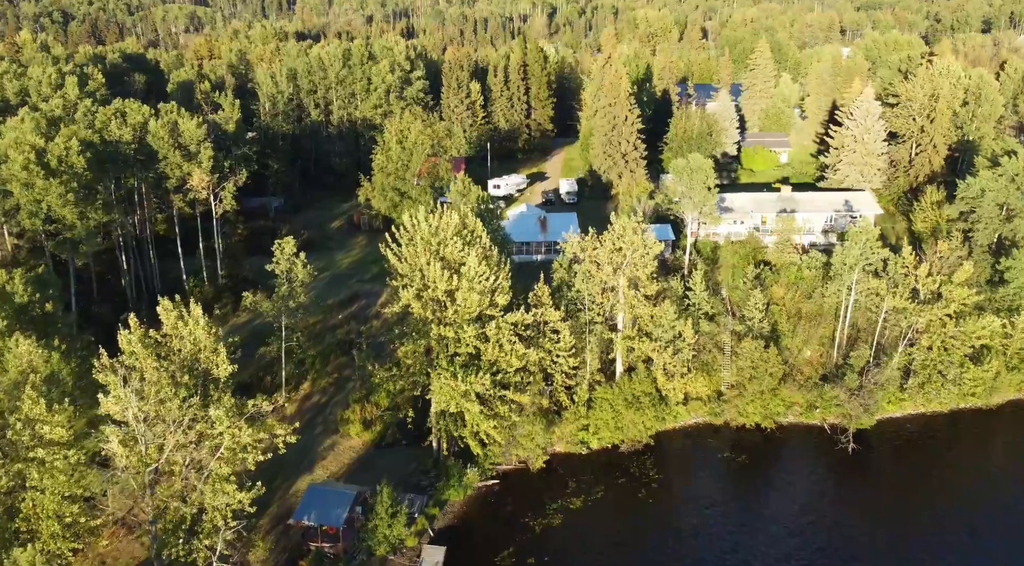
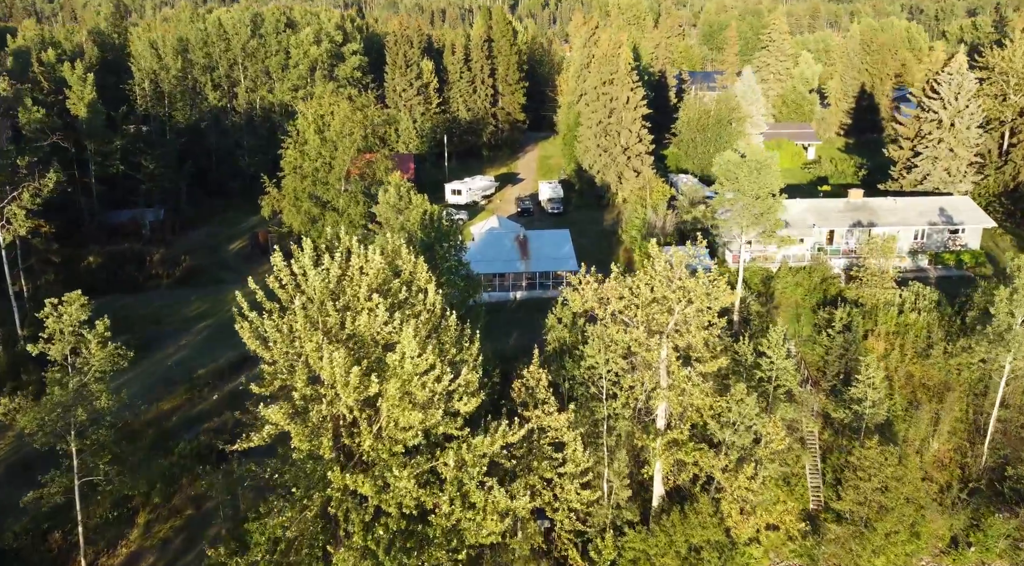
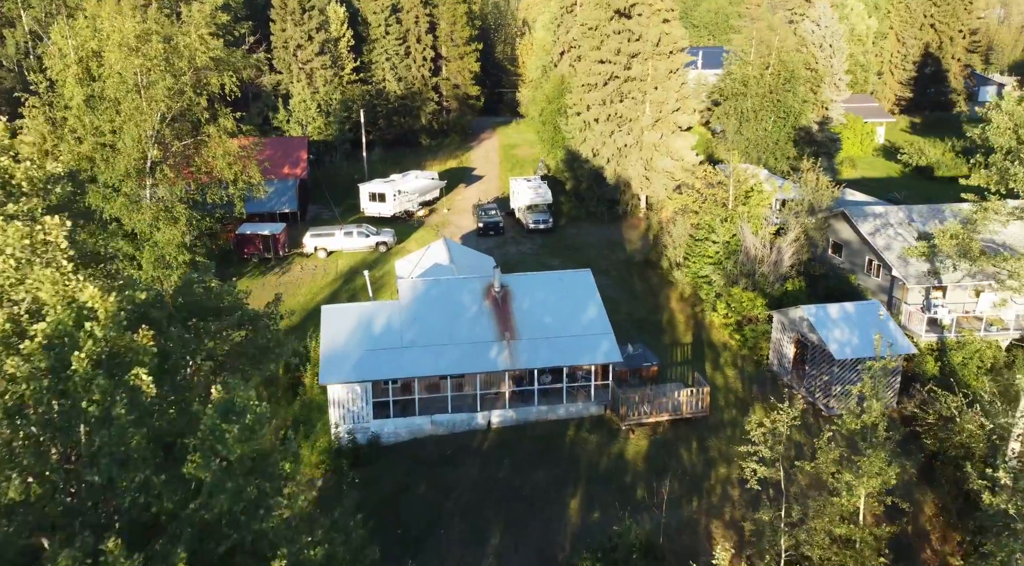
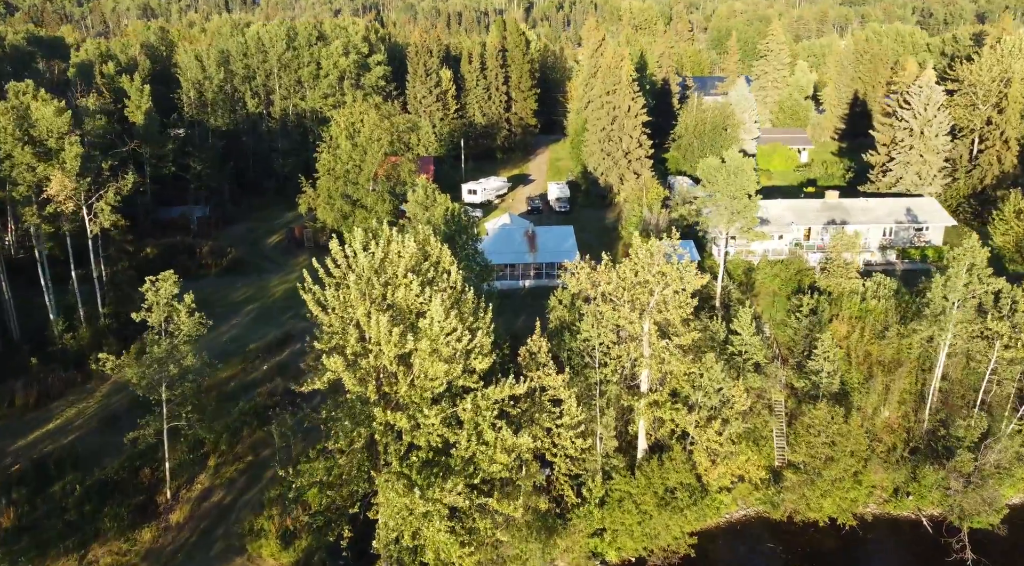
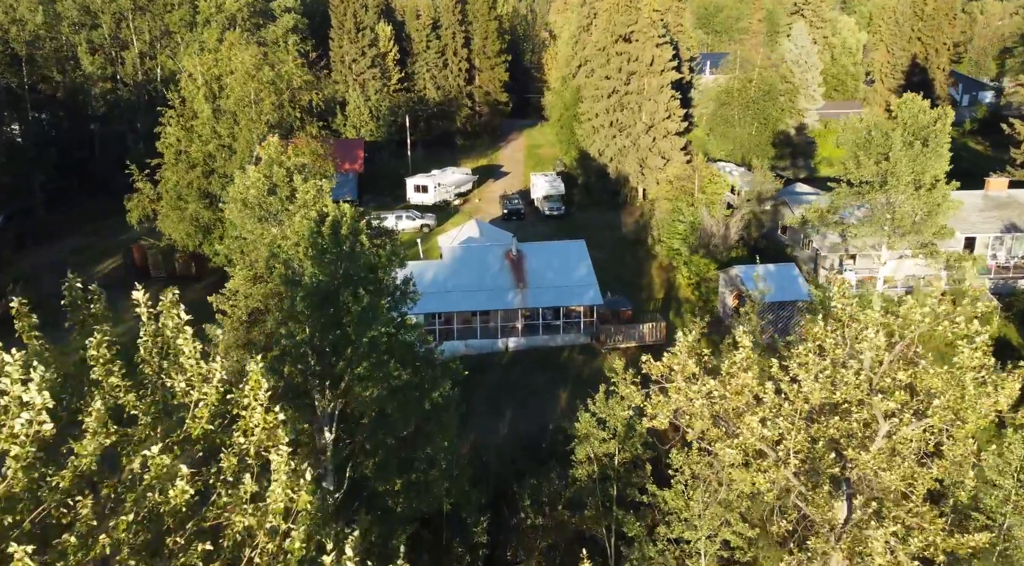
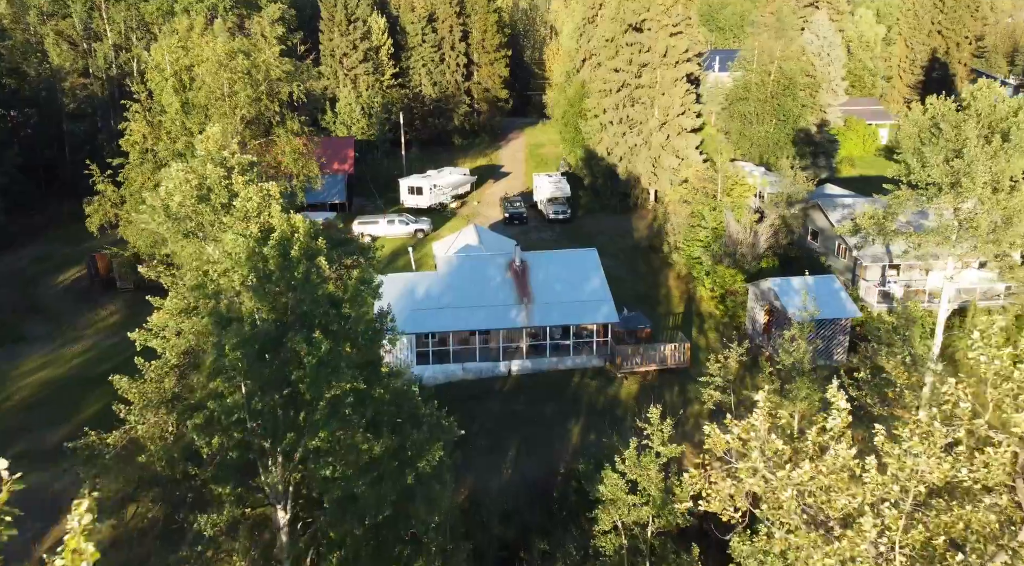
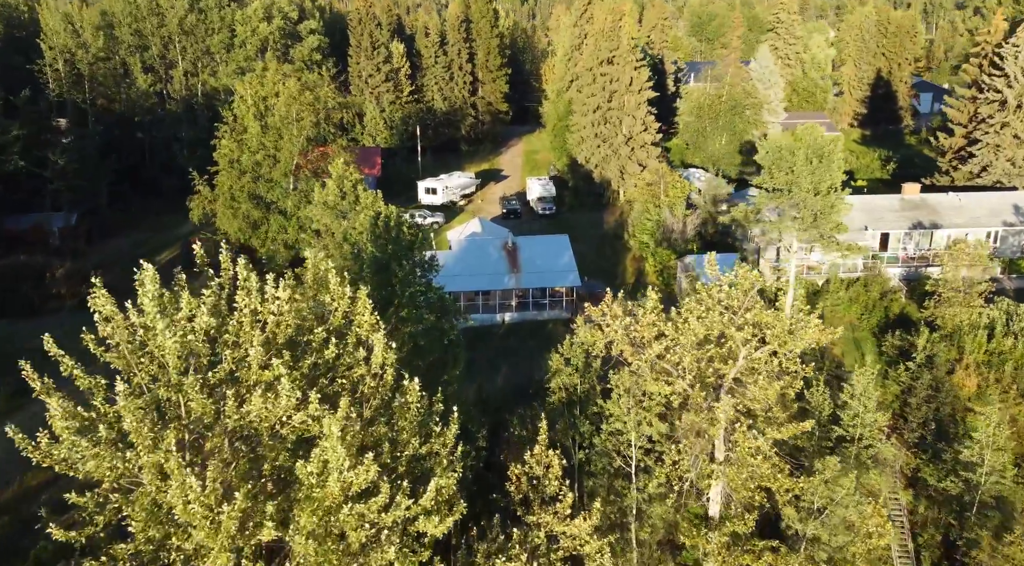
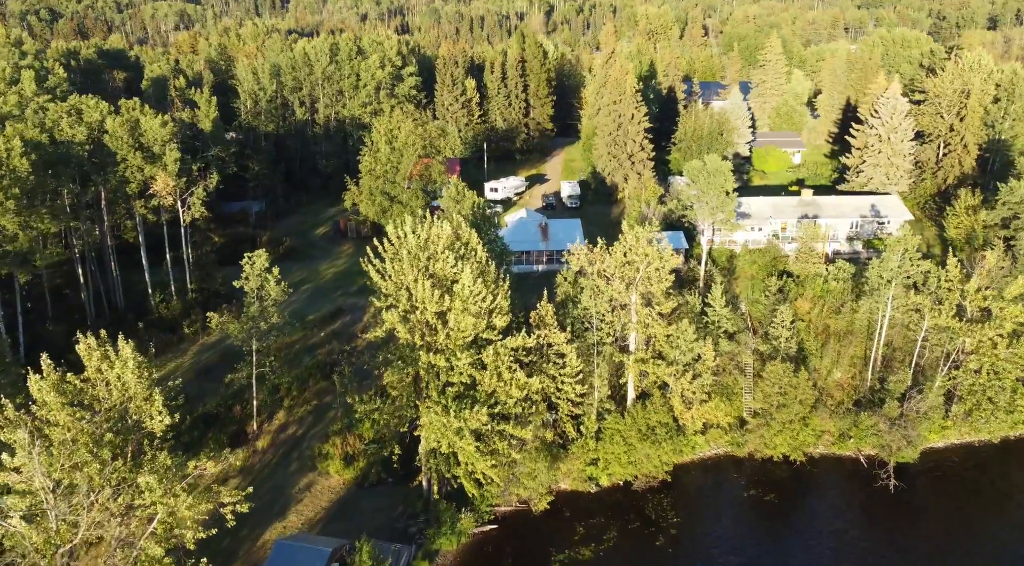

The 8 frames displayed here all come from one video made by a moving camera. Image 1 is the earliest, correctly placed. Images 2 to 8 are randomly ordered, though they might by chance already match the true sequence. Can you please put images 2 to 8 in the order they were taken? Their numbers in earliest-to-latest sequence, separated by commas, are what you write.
8, 4, 2, 7, 5, 6, 3
